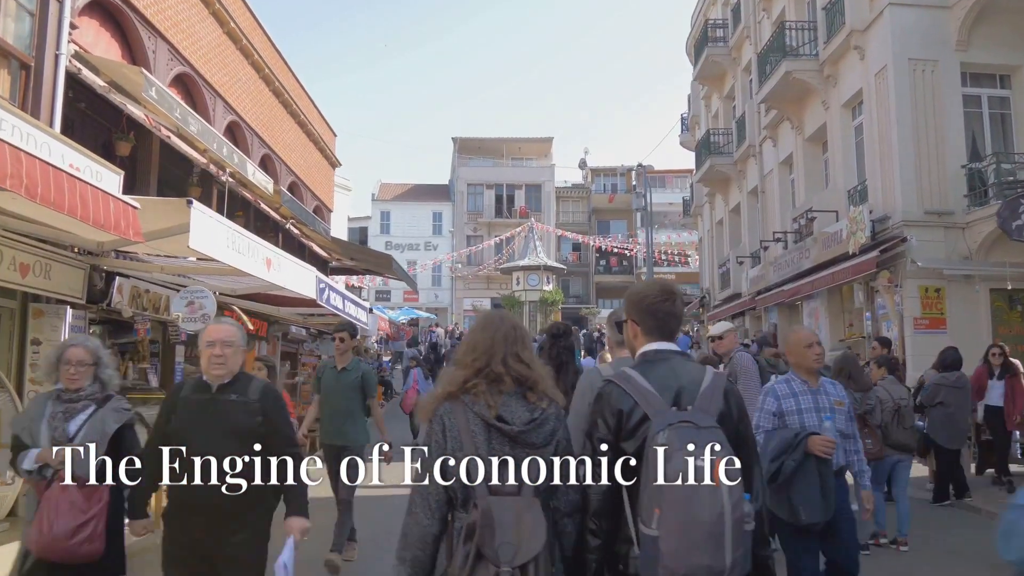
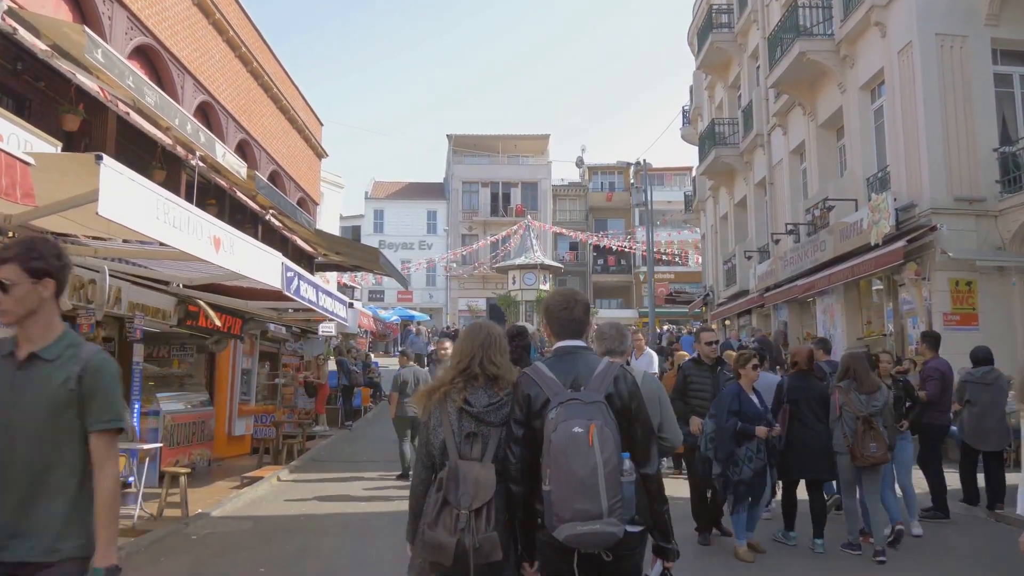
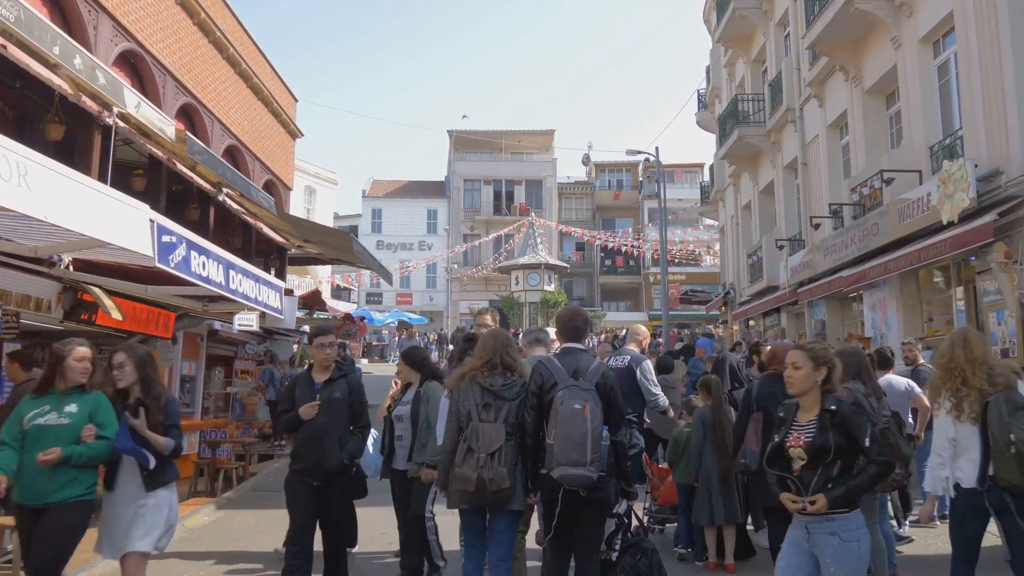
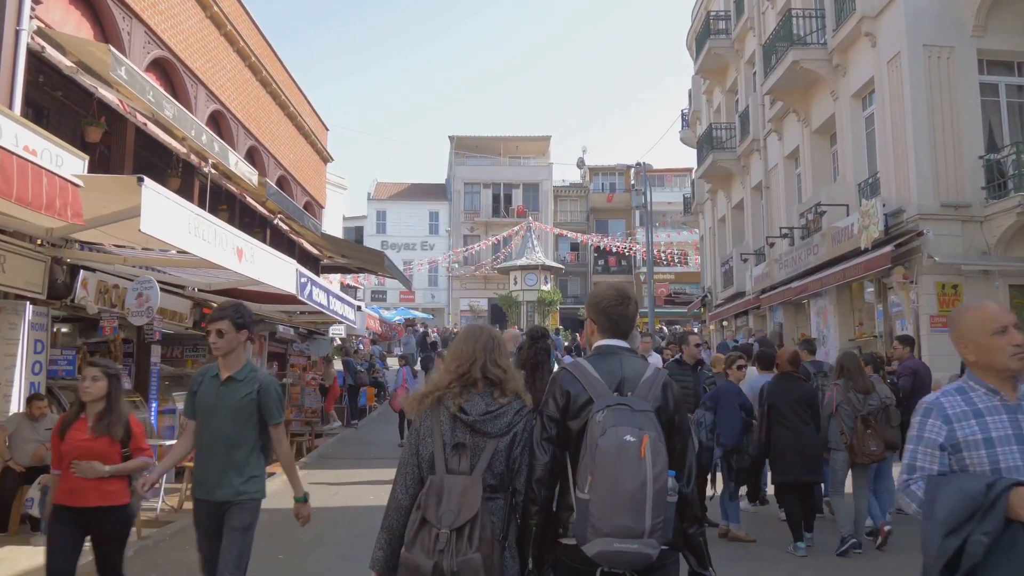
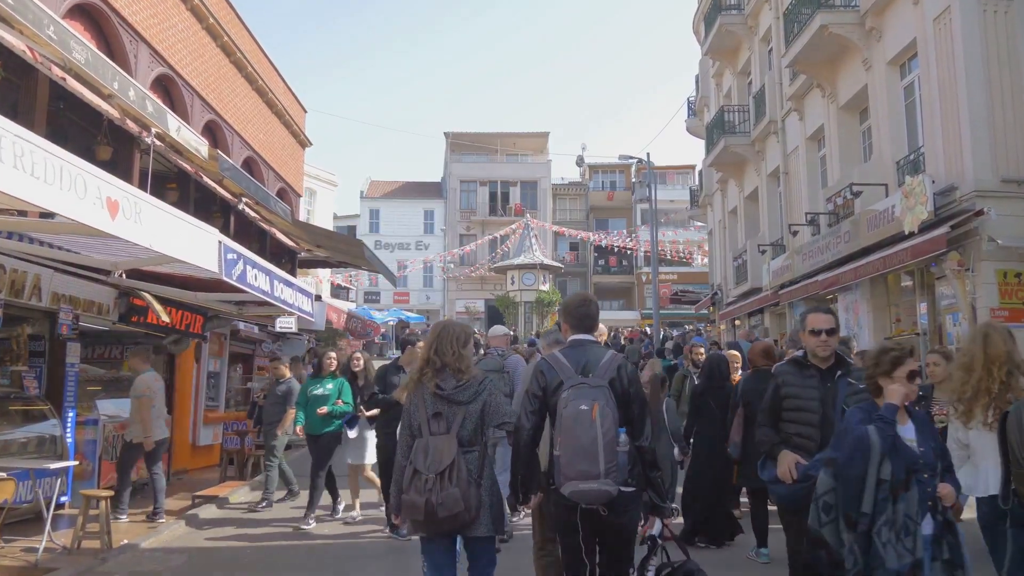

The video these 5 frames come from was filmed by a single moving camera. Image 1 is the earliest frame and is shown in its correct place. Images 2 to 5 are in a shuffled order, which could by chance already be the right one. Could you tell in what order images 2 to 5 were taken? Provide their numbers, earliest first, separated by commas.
4, 2, 5, 3
